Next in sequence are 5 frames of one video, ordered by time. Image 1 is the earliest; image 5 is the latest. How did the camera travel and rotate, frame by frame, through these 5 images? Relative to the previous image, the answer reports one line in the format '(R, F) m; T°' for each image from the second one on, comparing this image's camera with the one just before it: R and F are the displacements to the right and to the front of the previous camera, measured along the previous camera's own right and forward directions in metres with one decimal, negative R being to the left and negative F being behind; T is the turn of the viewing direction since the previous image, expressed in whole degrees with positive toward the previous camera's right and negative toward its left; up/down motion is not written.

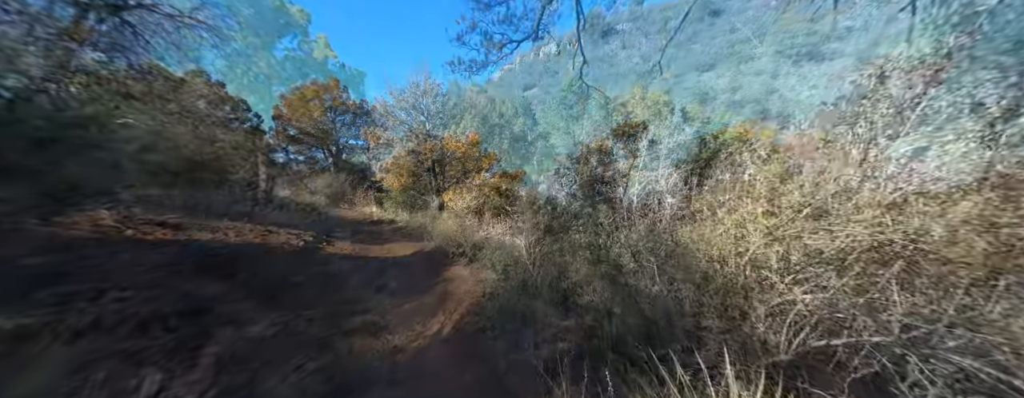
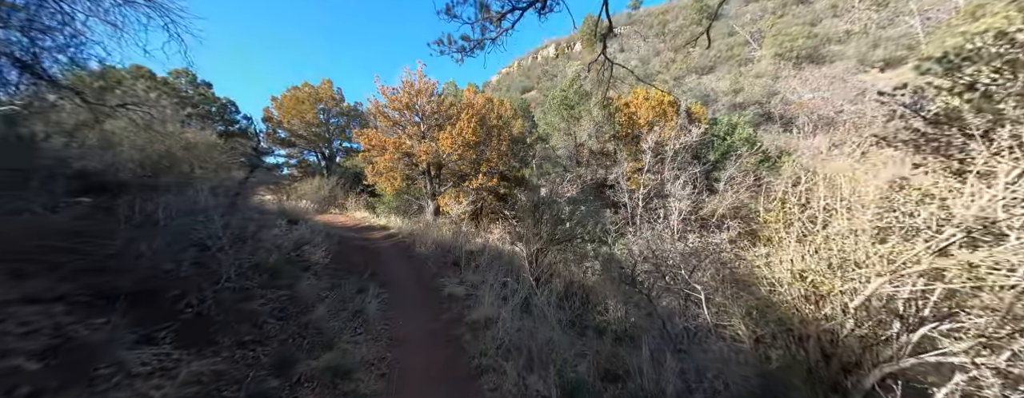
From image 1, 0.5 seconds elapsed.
(0.0, +0.4) m; 0°
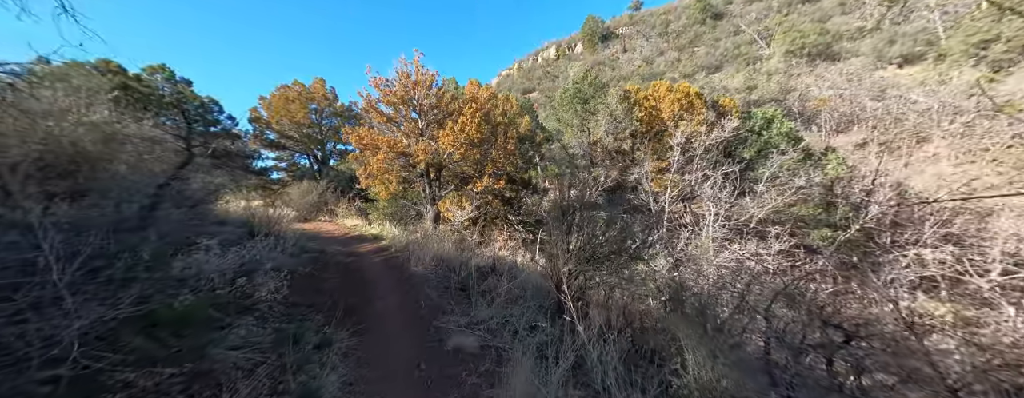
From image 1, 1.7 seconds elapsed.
(-0.2, +0.9) m; 0°
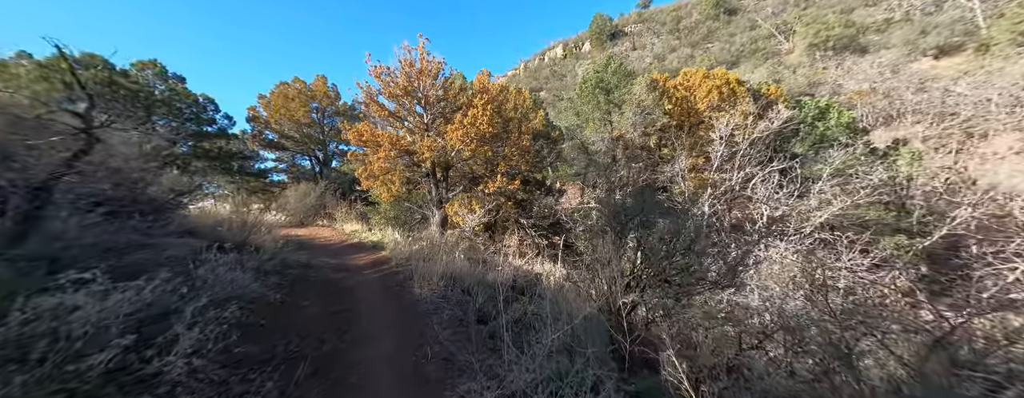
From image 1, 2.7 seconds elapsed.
(-0.2, +0.8) m; -1°
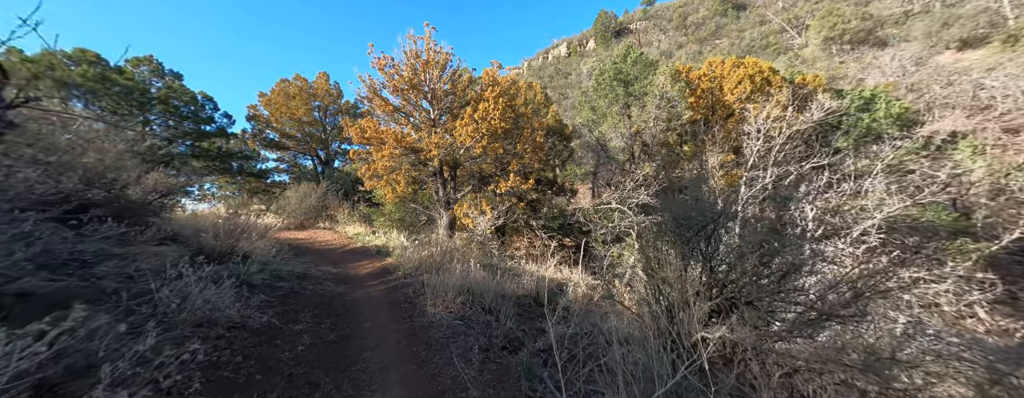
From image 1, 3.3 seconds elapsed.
(-0.2, +0.5) m; -1°
